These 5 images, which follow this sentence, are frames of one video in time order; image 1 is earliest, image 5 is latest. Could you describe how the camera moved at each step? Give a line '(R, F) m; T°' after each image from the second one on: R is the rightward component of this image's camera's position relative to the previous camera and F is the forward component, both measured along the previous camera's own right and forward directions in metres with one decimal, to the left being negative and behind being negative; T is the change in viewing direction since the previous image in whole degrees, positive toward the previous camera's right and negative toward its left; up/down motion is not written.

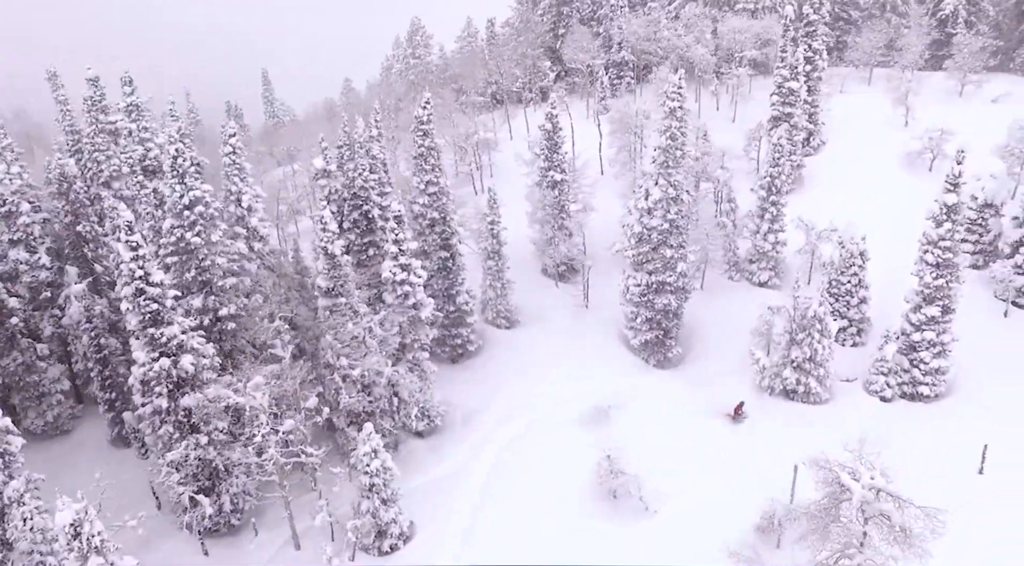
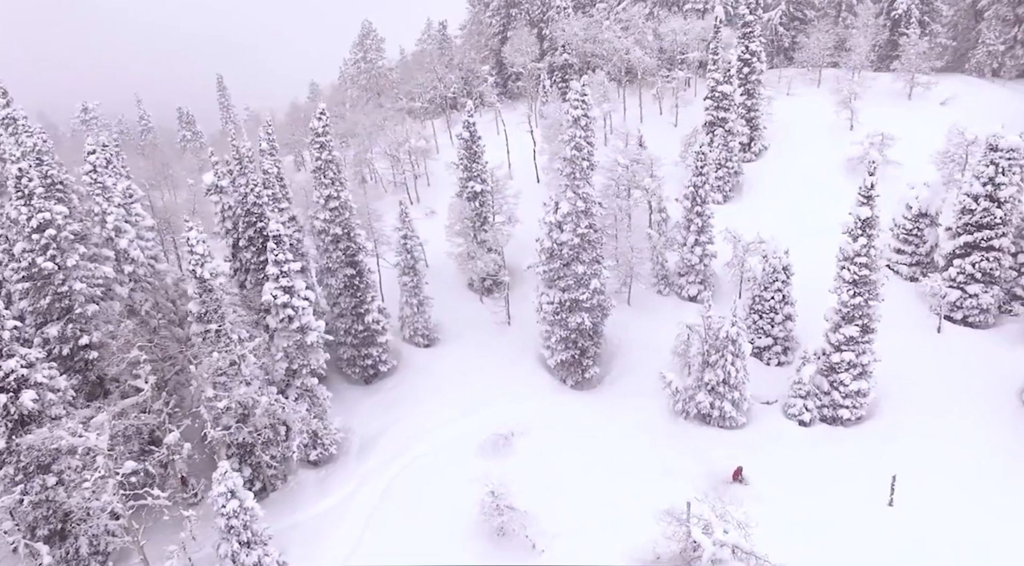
(+5.0, +2.1) m; 0°
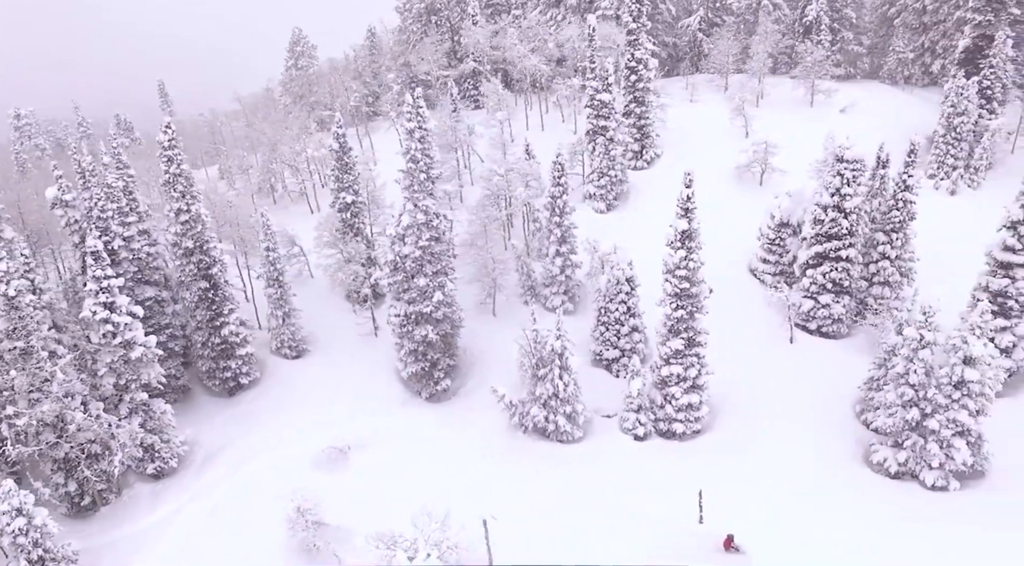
(+8.4, 0.0) m; 0°
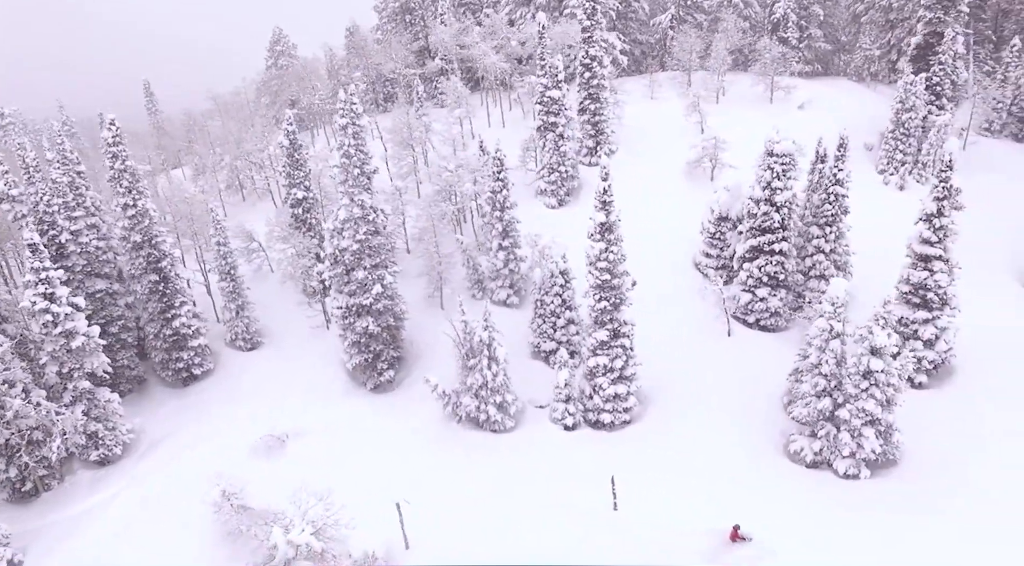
(+3.9, -0.7) m; -1°
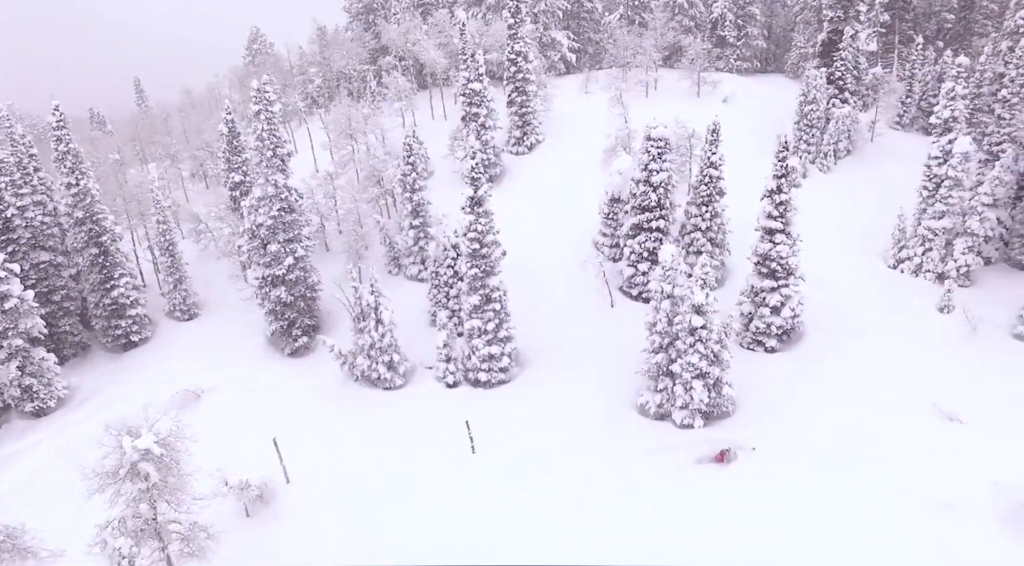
(+7.0, -3.7) m; -1°
